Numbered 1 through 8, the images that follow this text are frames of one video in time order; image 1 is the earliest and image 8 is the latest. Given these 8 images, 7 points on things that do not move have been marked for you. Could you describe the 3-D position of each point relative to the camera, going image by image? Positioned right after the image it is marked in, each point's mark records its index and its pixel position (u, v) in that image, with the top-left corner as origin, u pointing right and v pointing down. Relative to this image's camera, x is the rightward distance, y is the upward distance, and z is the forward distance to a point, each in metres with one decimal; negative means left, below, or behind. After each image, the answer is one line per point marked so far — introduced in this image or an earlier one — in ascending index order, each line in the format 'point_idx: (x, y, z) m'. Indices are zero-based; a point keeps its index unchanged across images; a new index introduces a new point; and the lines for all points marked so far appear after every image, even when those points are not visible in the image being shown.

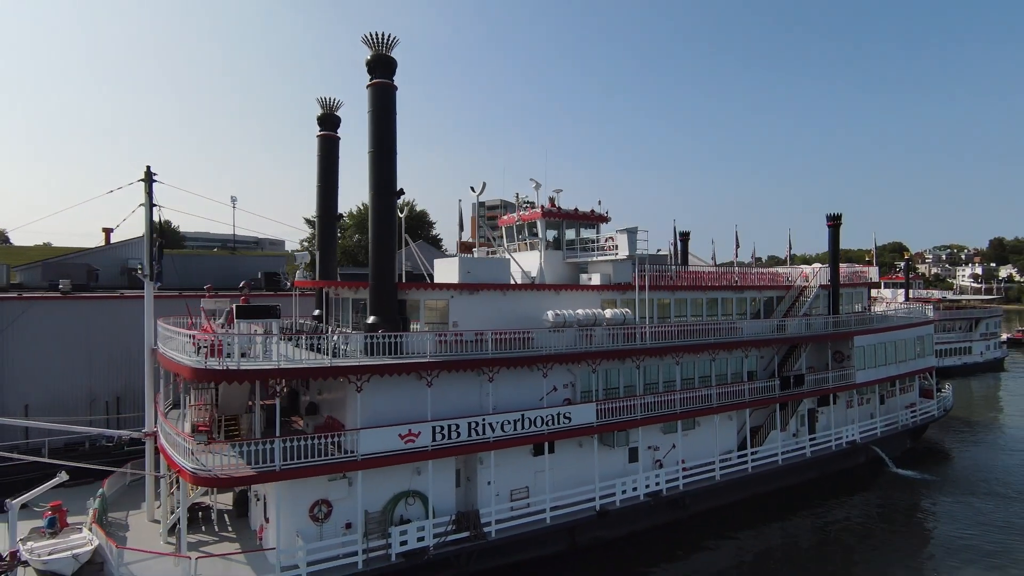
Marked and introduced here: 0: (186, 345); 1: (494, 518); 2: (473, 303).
0: (-7.3, -1.3, +13.6) m
1: (-0.4, -5.7, +14.3) m
2: (-0.9, -0.4, +16.1) m
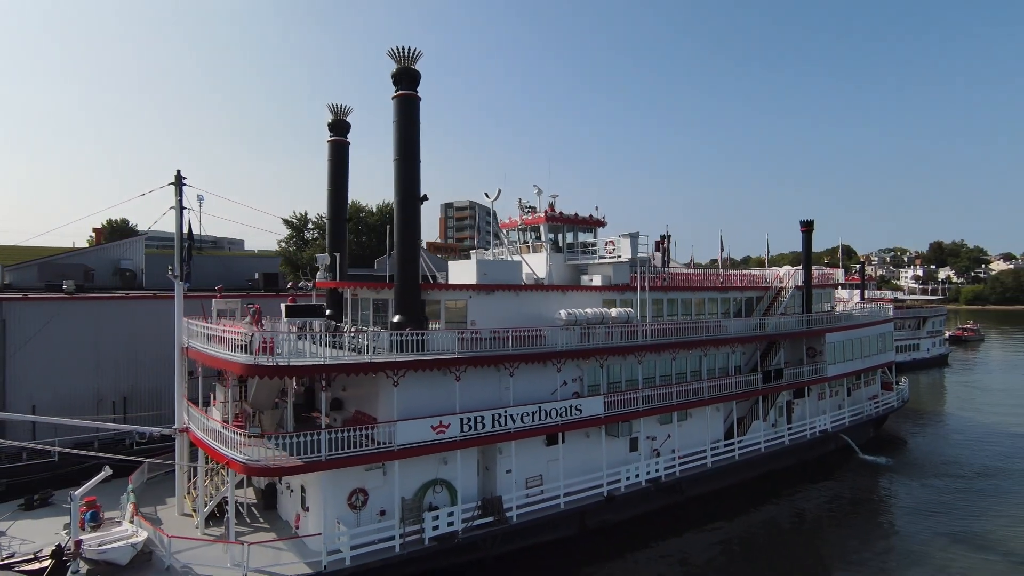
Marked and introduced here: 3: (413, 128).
0: (-6.8, -1.3, +14.1) m
1: (+0.1, -5.7, +15.3) m
2: (-0.6, -0.4, +17.1) m
3: (-2.7, +4.4, +15.8) m
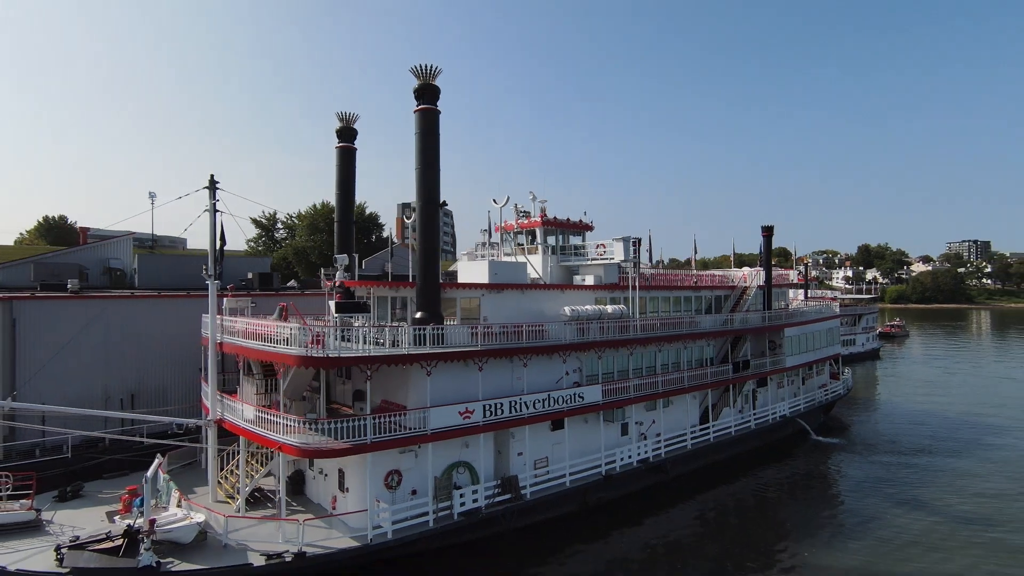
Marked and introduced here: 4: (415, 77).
0: (-6.3, -1.3, +15.1) m
1: (+0.5, -5.7, +16.8) m
2: (-0.4, -0.4, +18.6) m
3: (-2.3, +4.4, +17.1) m
4: (-2.8, +6.1, +16.6) m
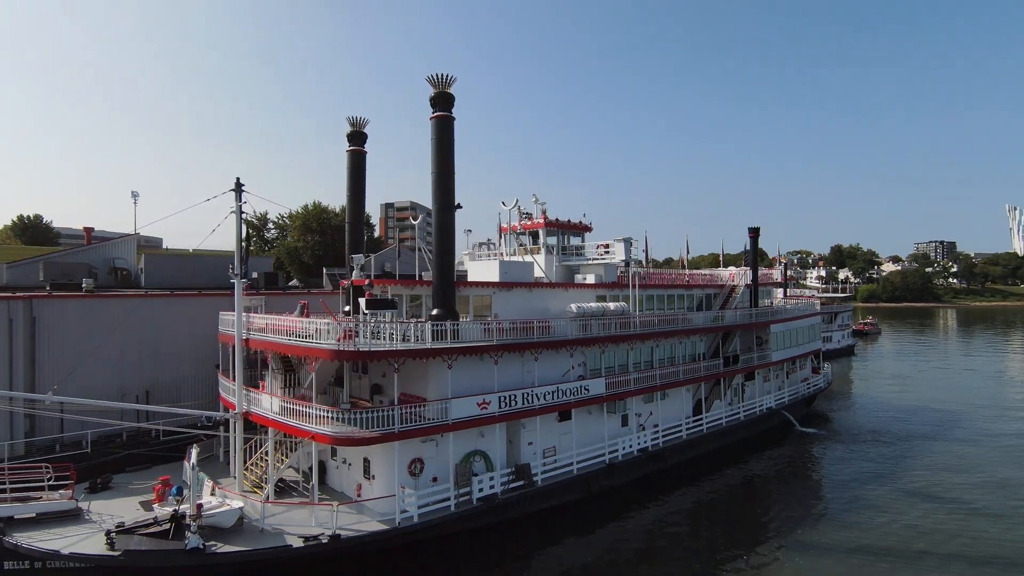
0: (-5.8, -1.2, +15.8) m
1: (+0.9, -5.6, +17.8) m
2: (-0.1, -0.3, +19.5) m
3: (-2.0, +4.4, +18.0) m
4: (-2.4, +6.2, +17.4) m
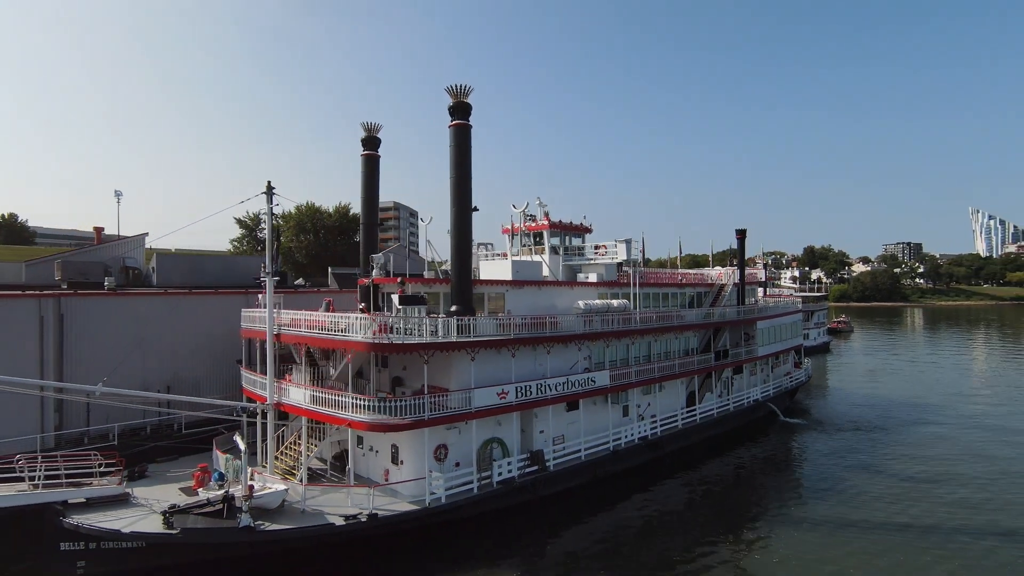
0: (-5.3, -1.1, +16.8) m
1: (+1.3, -5.6, +19.0) m
2: (+0.3, -0.3, +20.7) m
3: (-1.6, +4.5, +19.1) m
4: (-2.0, +6.2, +18.5) m
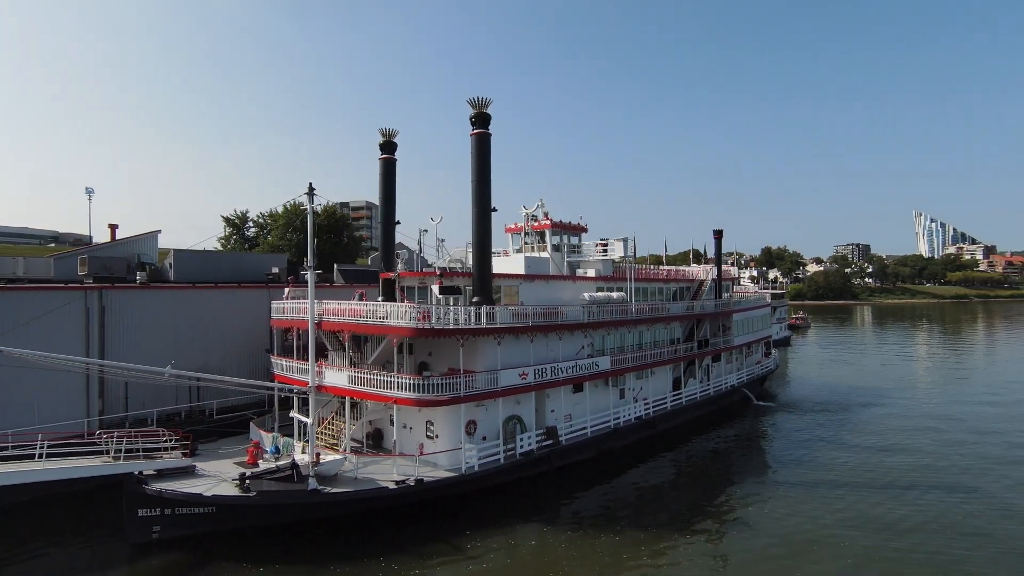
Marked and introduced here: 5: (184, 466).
0: (-4.6, -0.9, +18.5) m
1: (+1.9, -5.3, +21.1) m
2: (+0.7, 0.0, +22.8) m
3: (-1.0, +4.8, +21.0) m
4: (-1.4, +6.5, +20.5) m
5: (-8.9, -4.9, +15.7) m
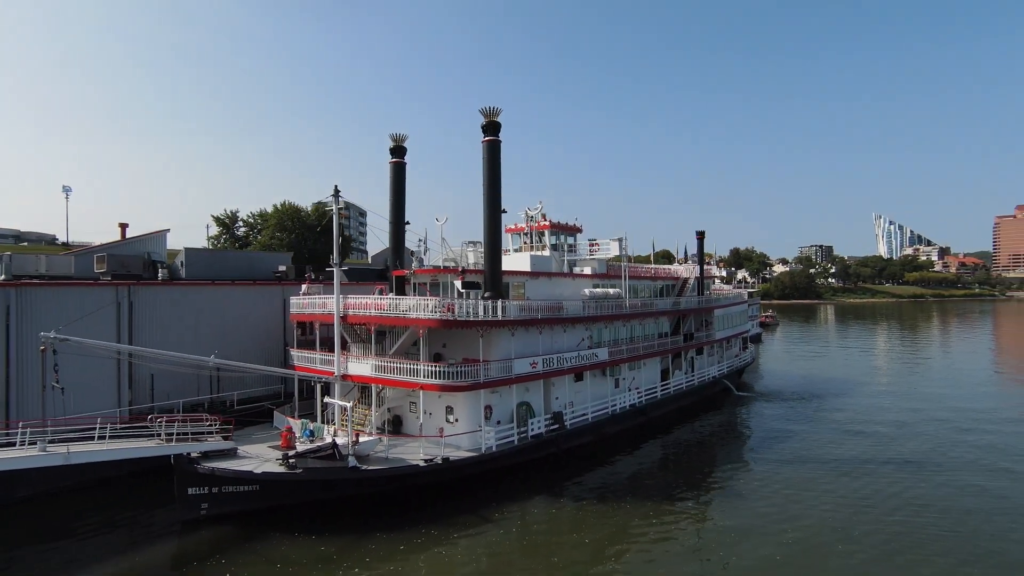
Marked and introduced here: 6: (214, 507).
0: (-4.2, -0.7, +19.9) m
1: (+2.2, -5.1, +22.8) m
2: (+1.0, +0.2, +24.4) m
3: (-0.7, +4.9, +22.6) m
4: (-1.1, +6.6, +22.0) m
5: (-8.4, -4.7, +16.9) m
6: (-8.3, -6.1, +16.1) m
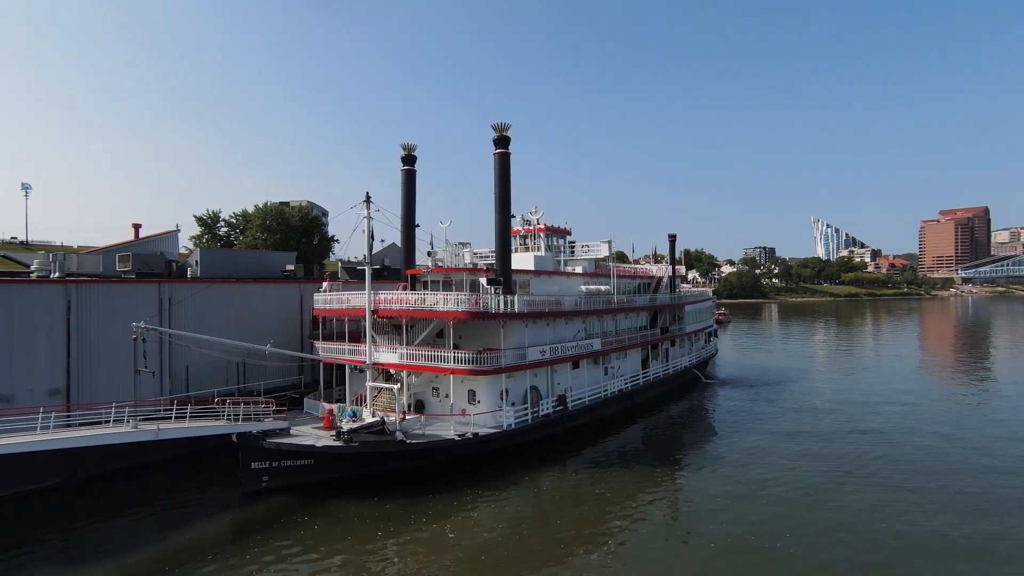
0: (-3.6, -0.6, +22.2) m
1: (+2.5, -5.0, +25.6) m
2: (+1.1, +0.3, +27.1) m
3: (-0.4, +5.1, +25.2) m
4: (-0.7, +6.8, +24.6) m
5: (-7.5, -4.6, +18.8) m
6: (-7.4, -6.0, +18.0) m
